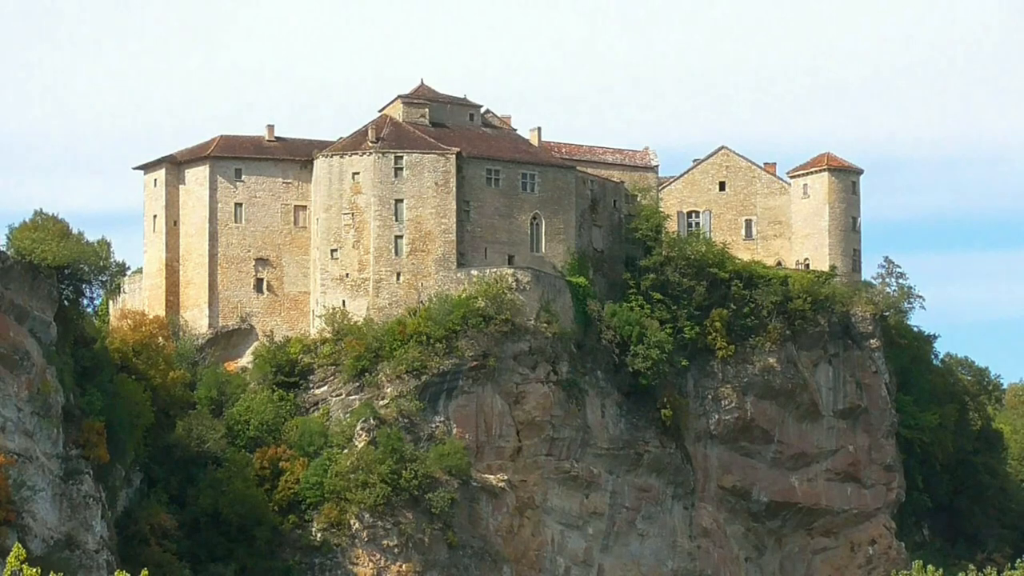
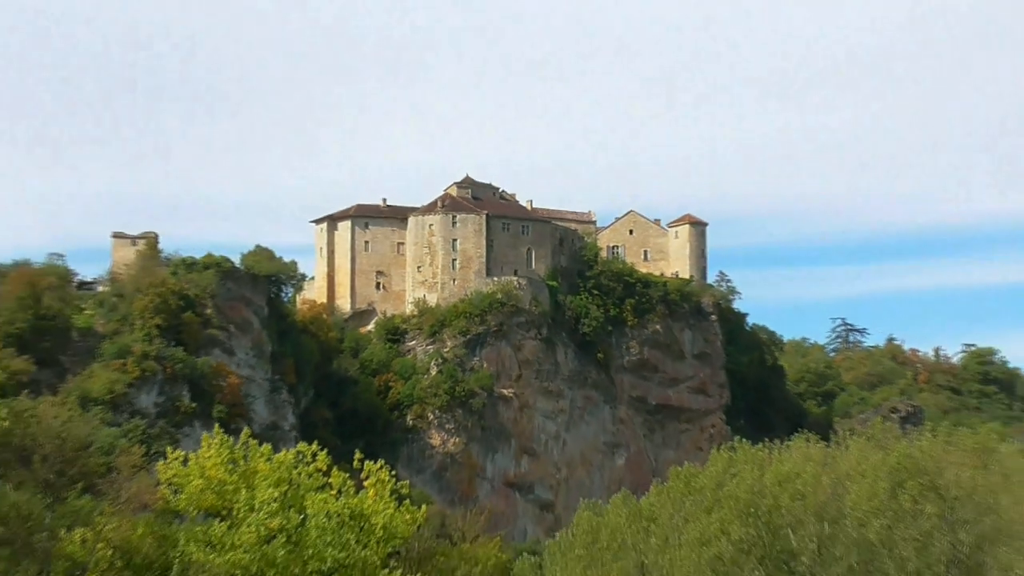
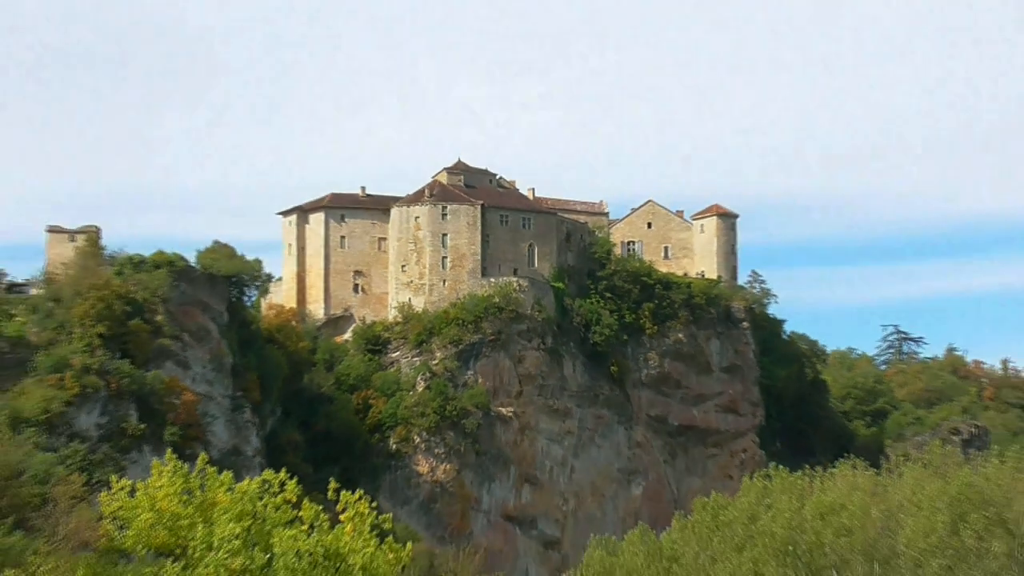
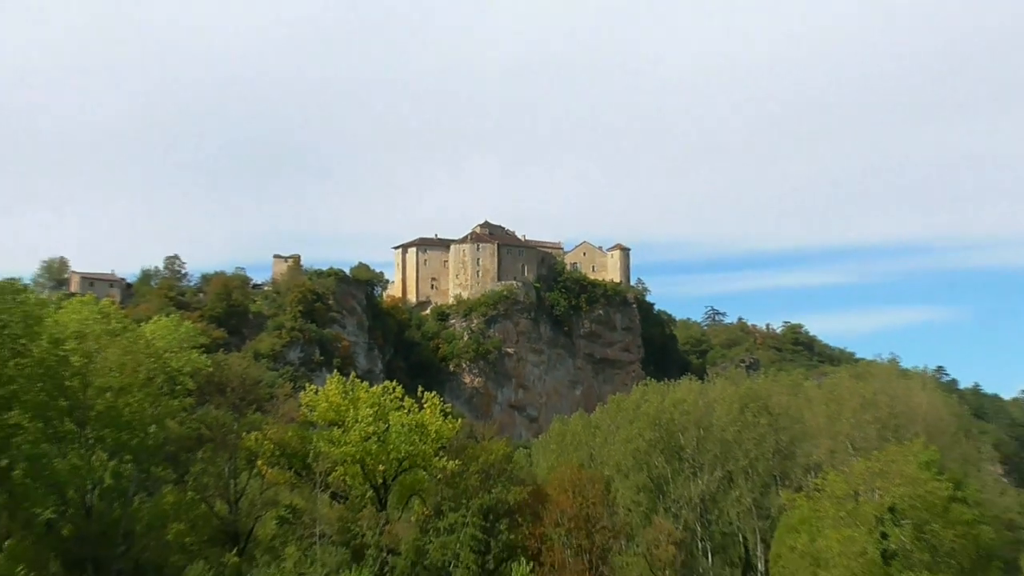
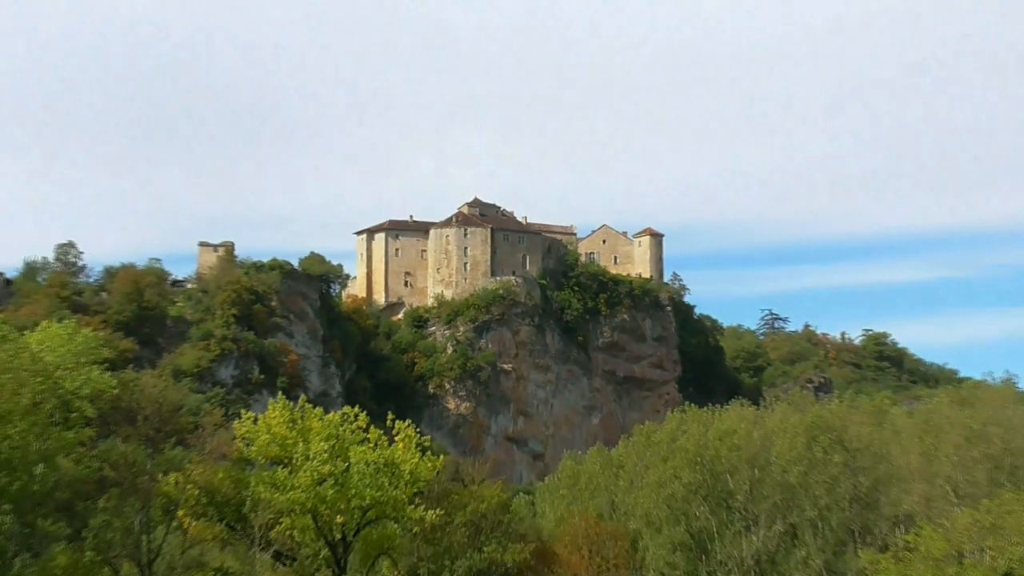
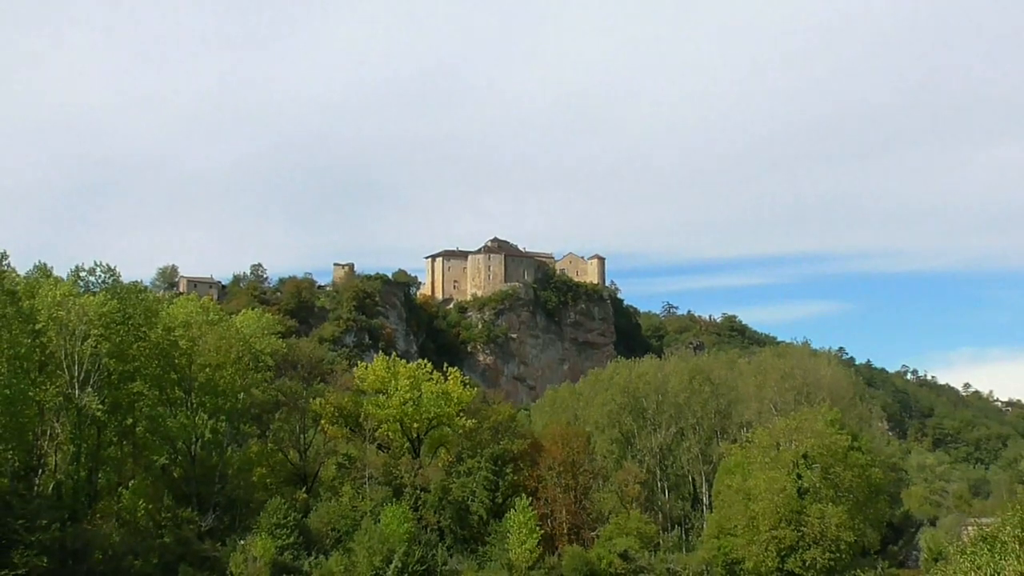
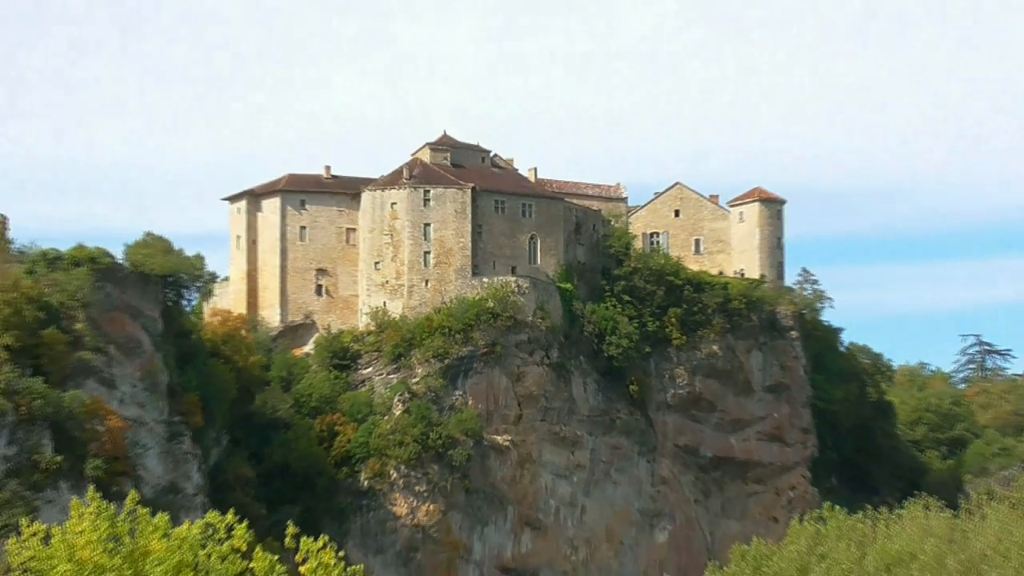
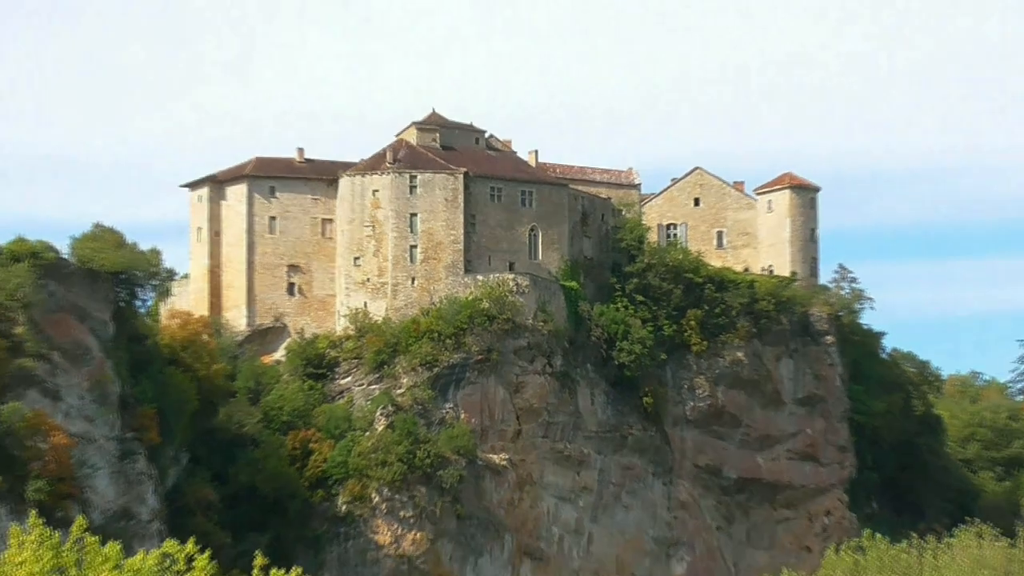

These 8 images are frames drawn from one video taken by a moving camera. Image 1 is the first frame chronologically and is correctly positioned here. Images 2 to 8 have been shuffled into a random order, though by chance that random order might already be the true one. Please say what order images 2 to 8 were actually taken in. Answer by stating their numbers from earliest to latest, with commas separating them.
8, 7, 3, 2, 5, 4, 6
